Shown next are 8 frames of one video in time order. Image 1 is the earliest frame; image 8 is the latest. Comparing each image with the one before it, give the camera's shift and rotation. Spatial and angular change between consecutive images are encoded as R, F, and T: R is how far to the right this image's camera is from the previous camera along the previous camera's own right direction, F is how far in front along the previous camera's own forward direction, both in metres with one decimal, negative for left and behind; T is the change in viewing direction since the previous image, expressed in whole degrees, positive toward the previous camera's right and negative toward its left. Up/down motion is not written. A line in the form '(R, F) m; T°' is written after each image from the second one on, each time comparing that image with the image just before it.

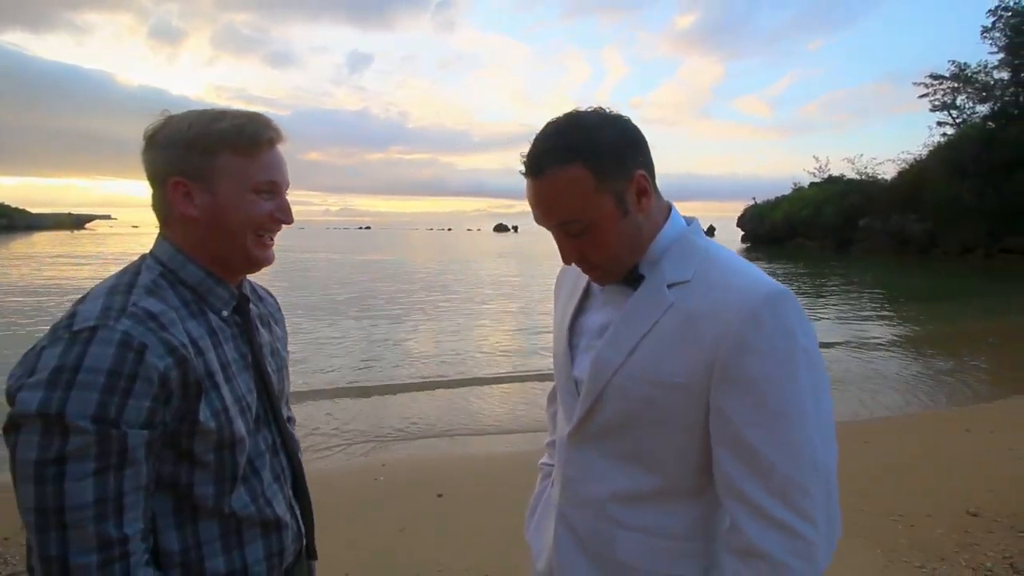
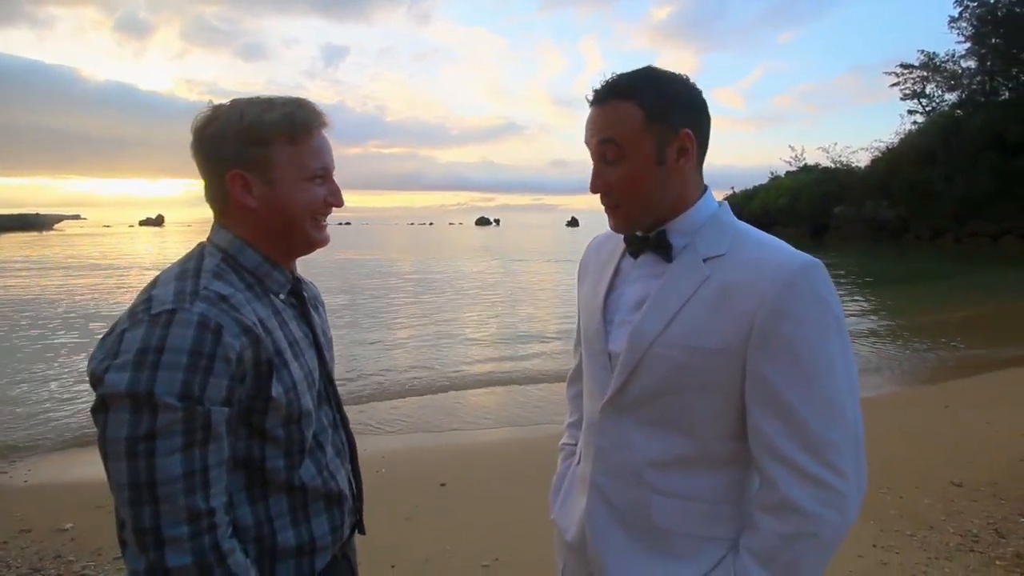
(-0.2, -0.1) m; +2°
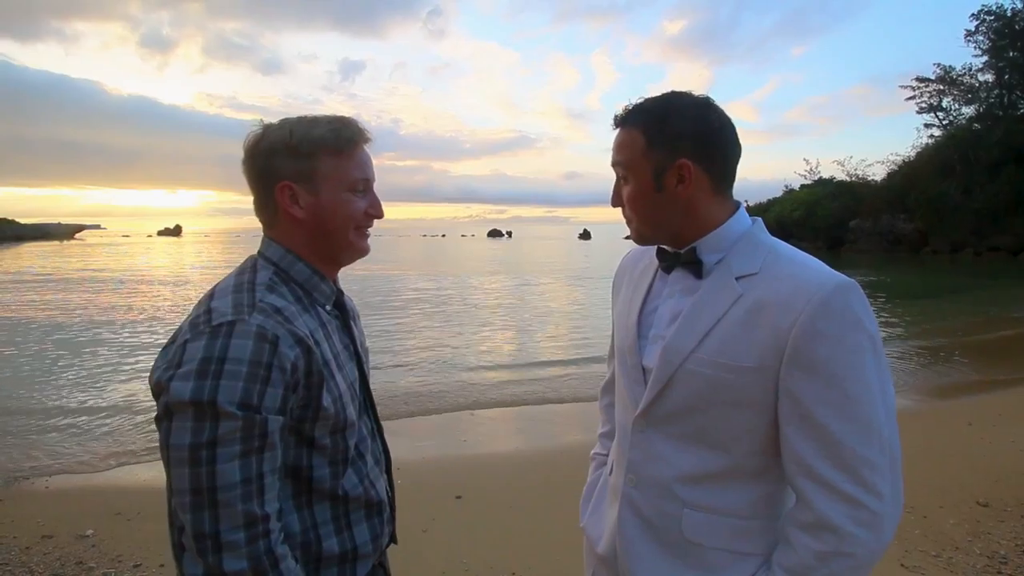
(-0.1, 0.0) m; -1°
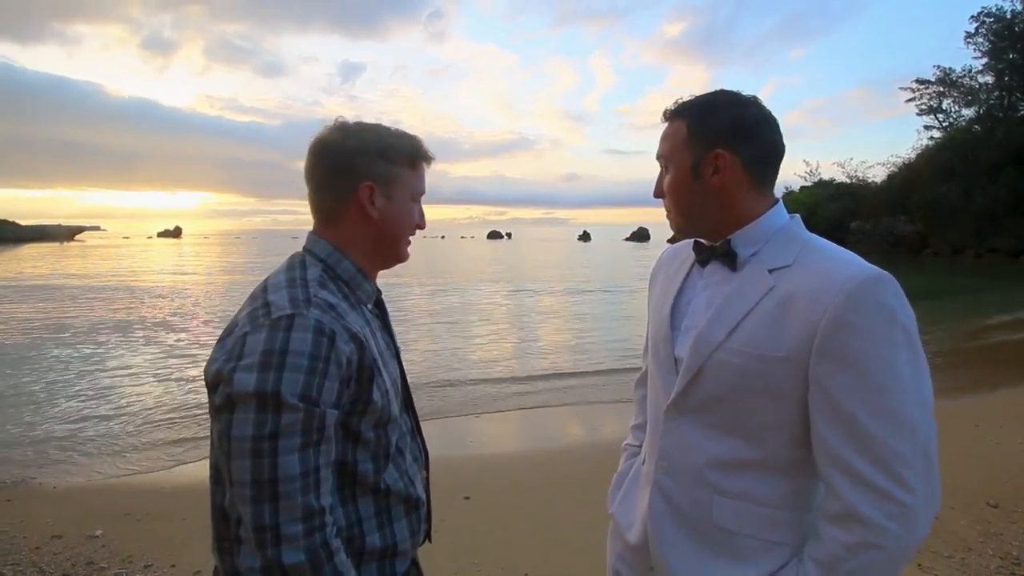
(-0.1, 0.0) m; 0°
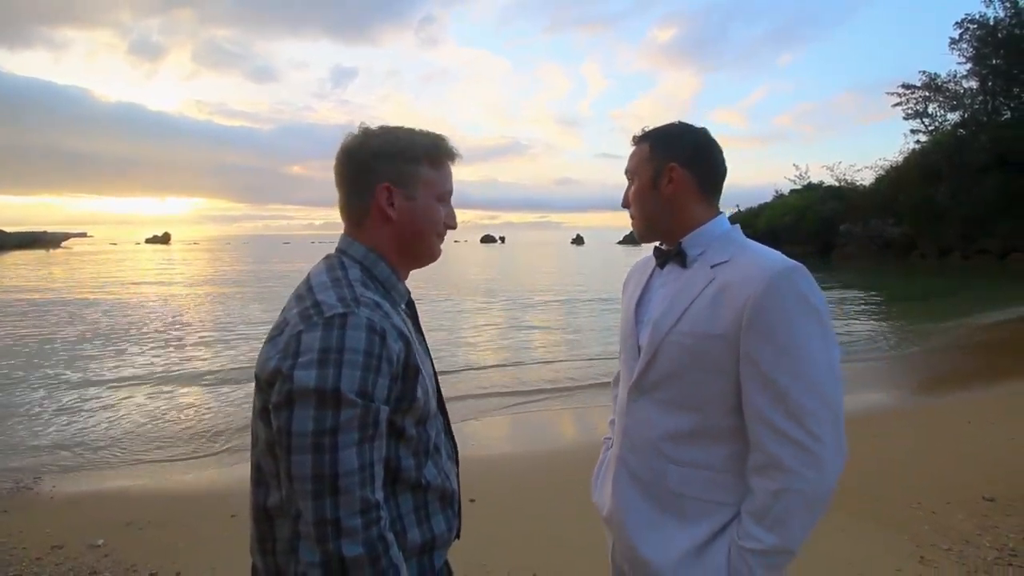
(-0.1, 0.0) m; +1°
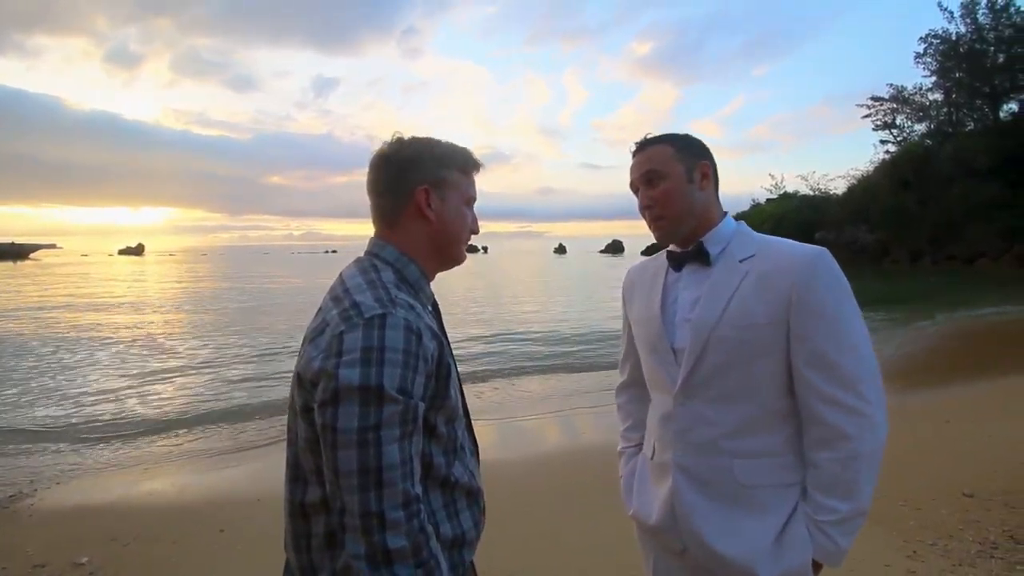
(-0.1, -0.1) m; +2°
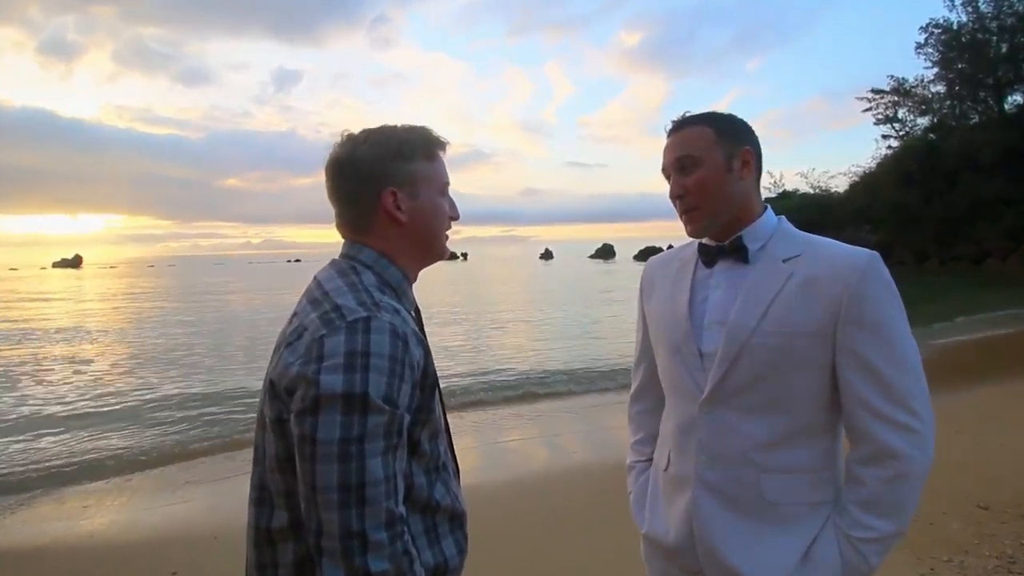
(-0.1, +0.8) m; +2°
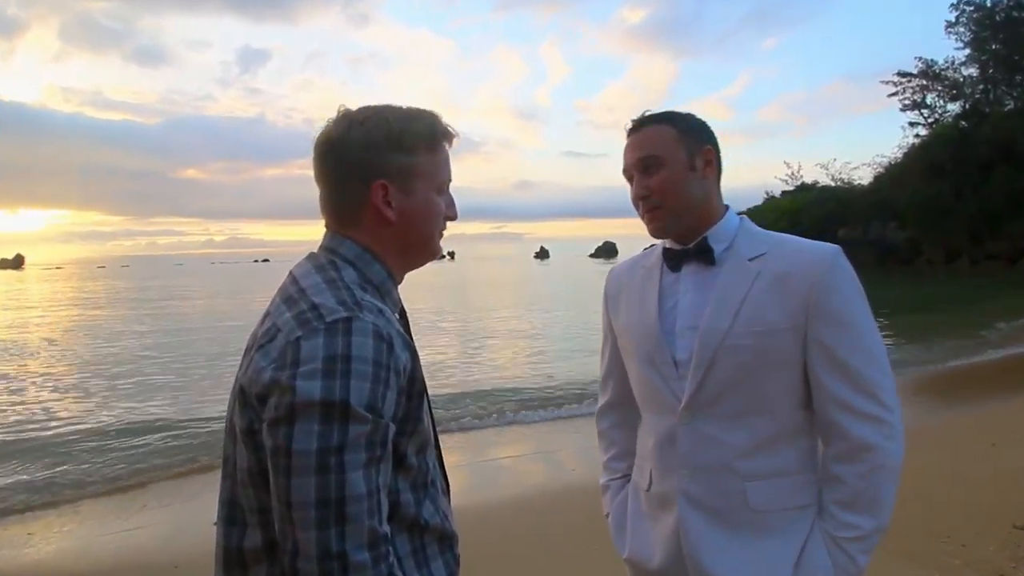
(0.0, +0.9) m; 0°
